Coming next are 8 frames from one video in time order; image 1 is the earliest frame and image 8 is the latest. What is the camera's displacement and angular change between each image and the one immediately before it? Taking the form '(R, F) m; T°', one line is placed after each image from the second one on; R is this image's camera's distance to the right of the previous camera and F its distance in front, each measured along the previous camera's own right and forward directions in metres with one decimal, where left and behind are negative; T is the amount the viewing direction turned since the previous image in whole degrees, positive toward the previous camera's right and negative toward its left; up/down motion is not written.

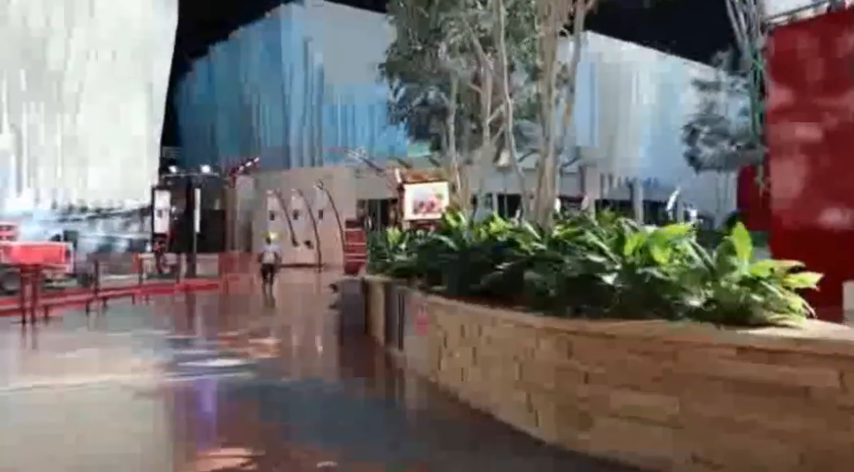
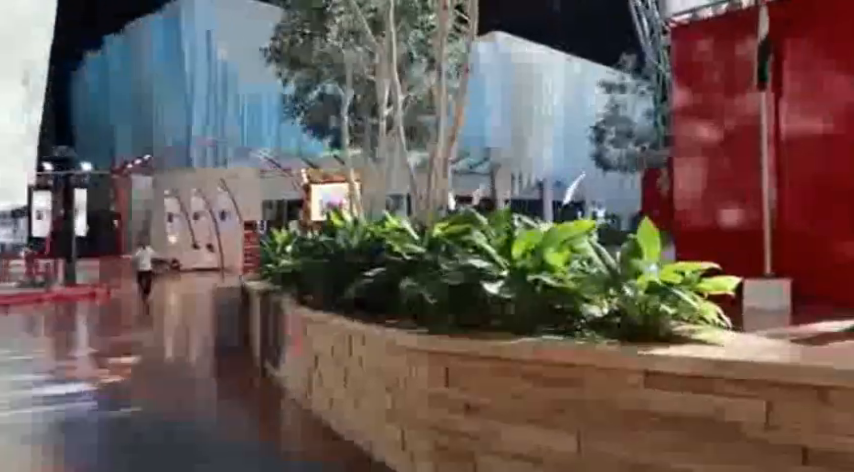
(+0.3, +0.7) m; +7°
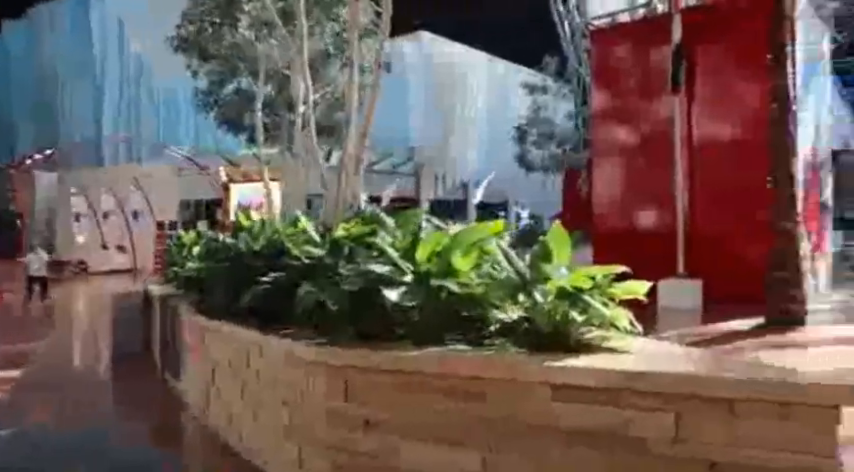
(+0.1, +0.2) m; +6°
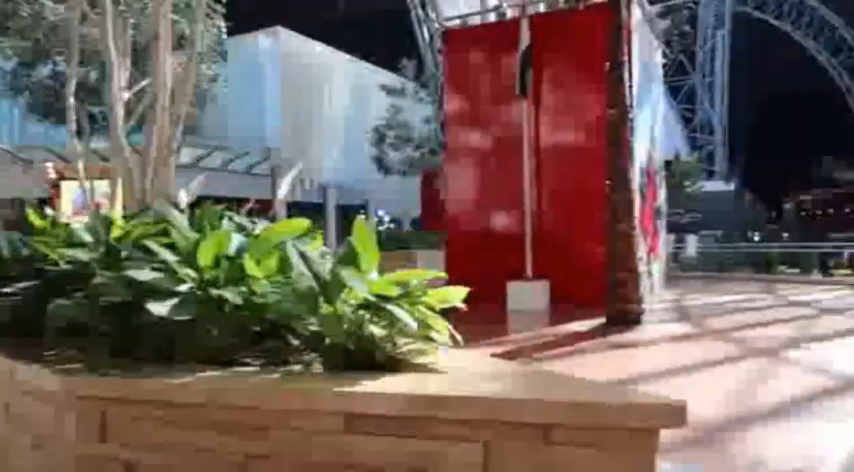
(+0.3, +0.4) m; +11°
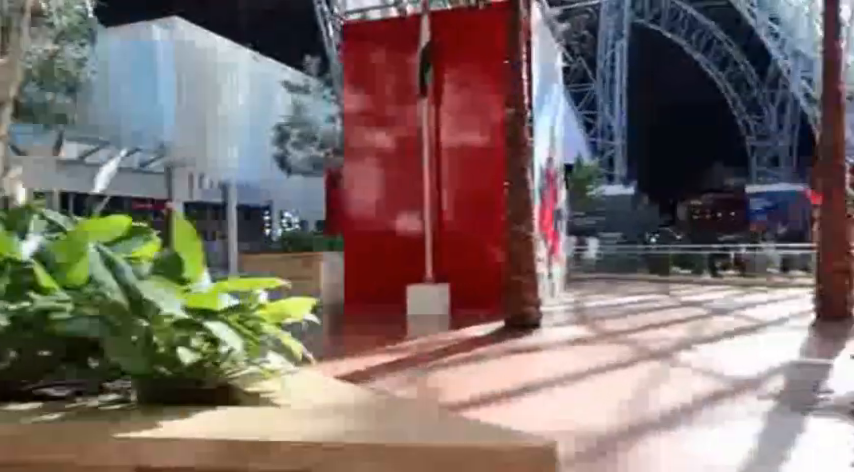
(+0.2, +0.4) m; +7°
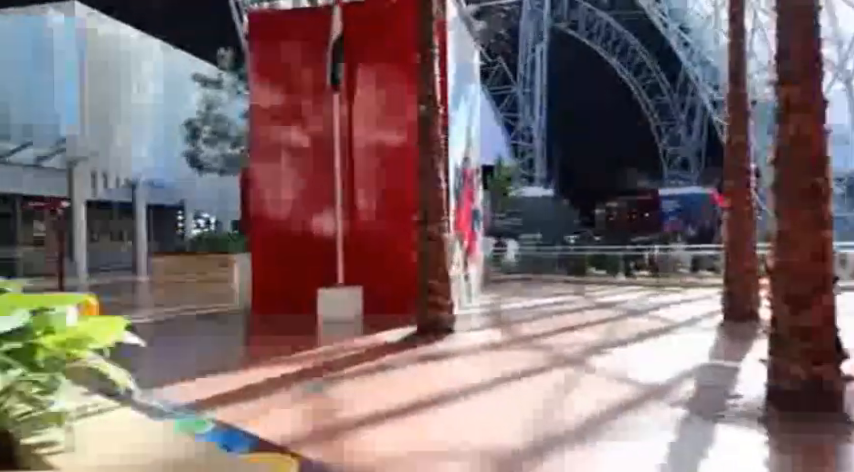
(+0.2, +0.4) m; +6°
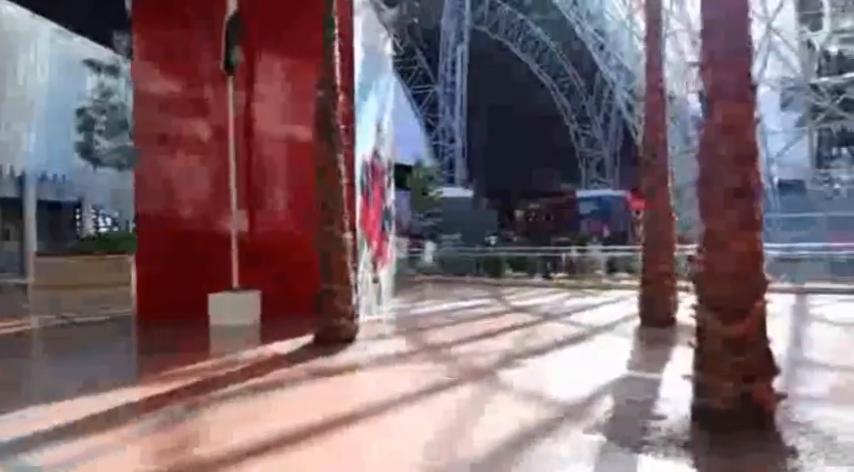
(+0.3, +0.7) m; +6°
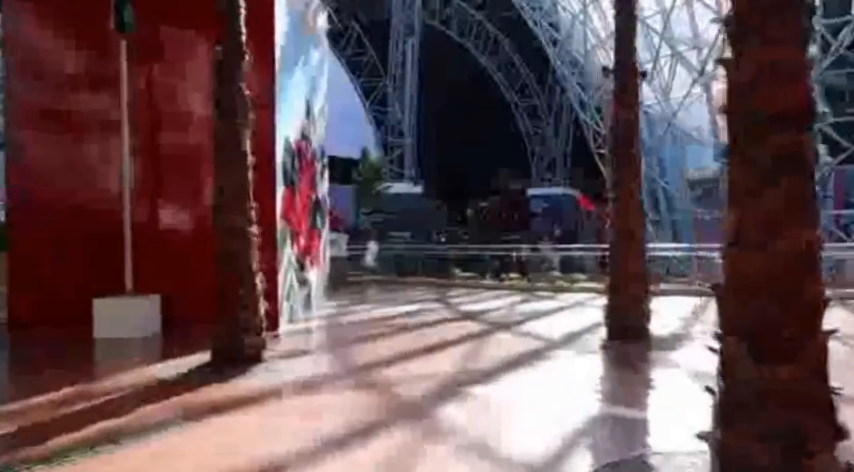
(+0.2, +1.4) m; +4°
